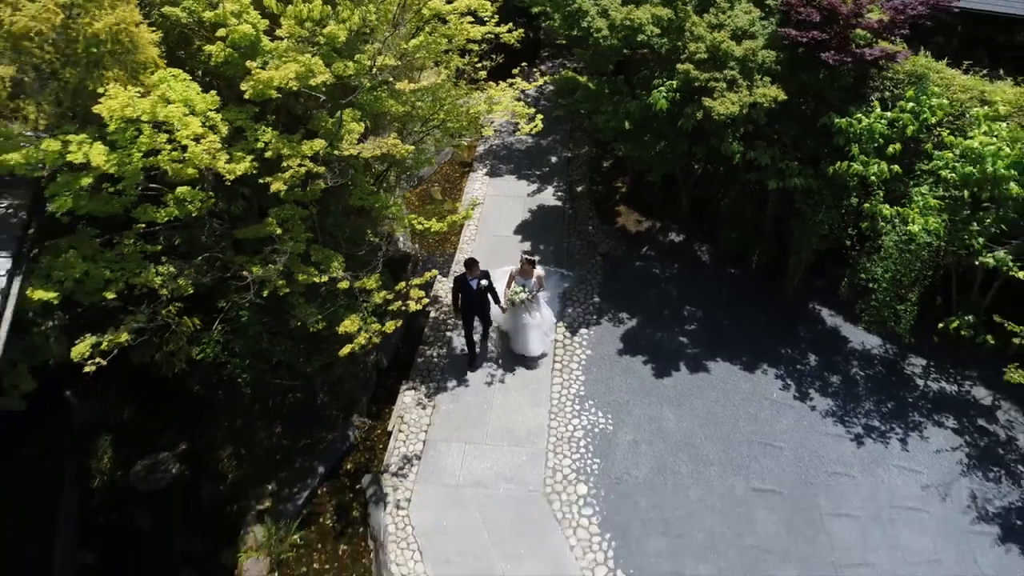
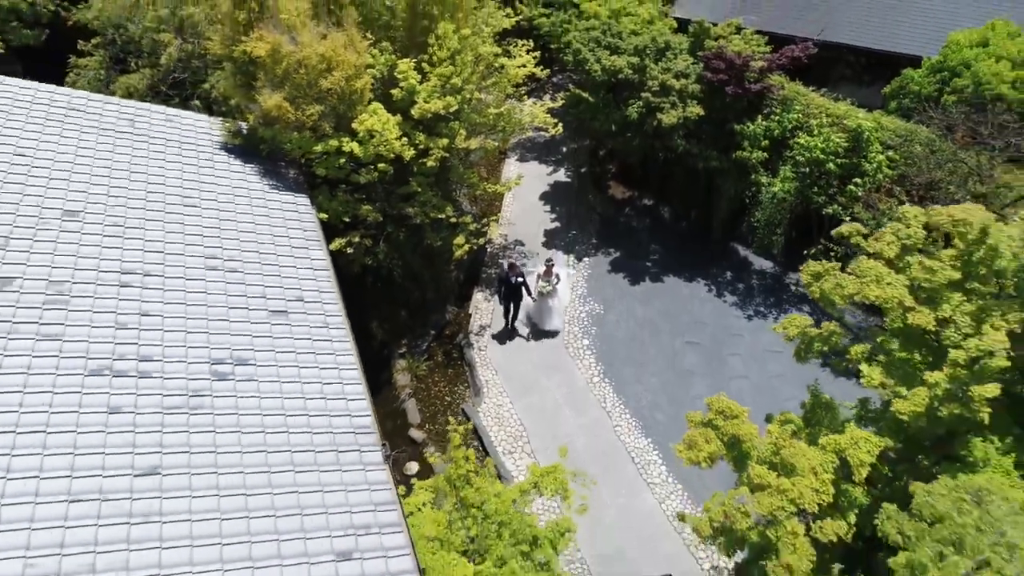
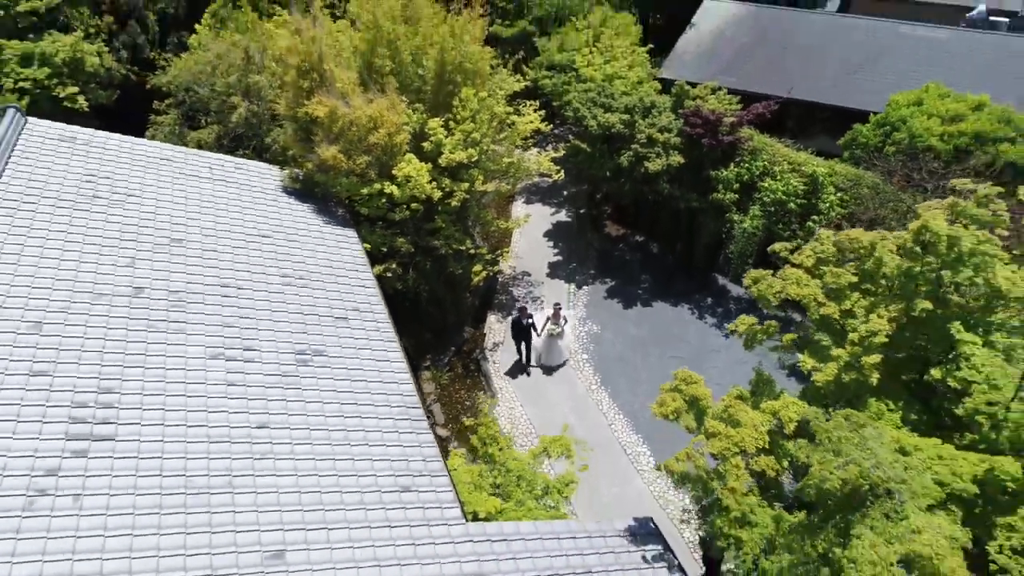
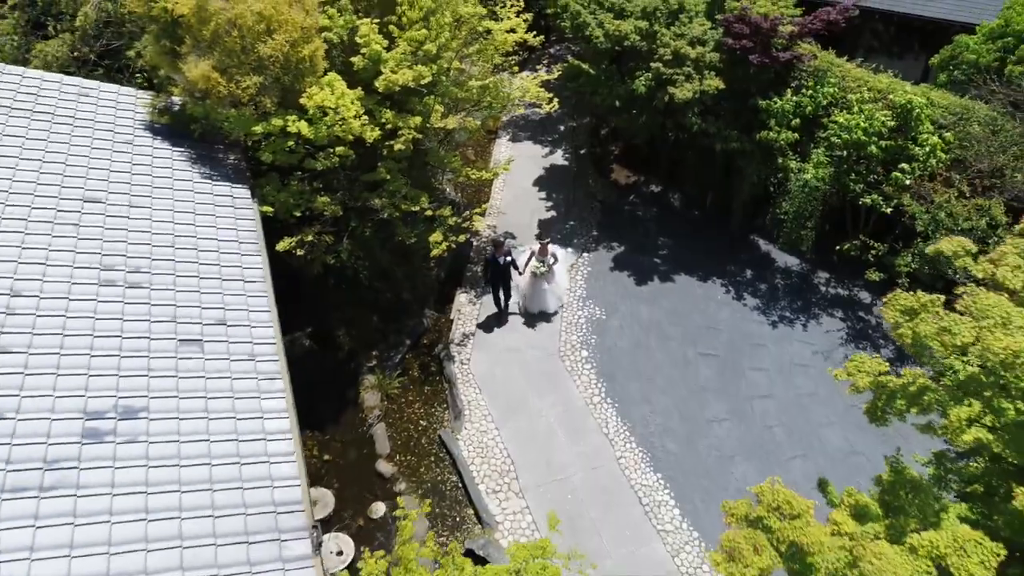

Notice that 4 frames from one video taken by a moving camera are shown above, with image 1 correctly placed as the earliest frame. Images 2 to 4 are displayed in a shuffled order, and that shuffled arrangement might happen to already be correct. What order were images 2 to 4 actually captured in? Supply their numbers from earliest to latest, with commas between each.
4, 2, 3
